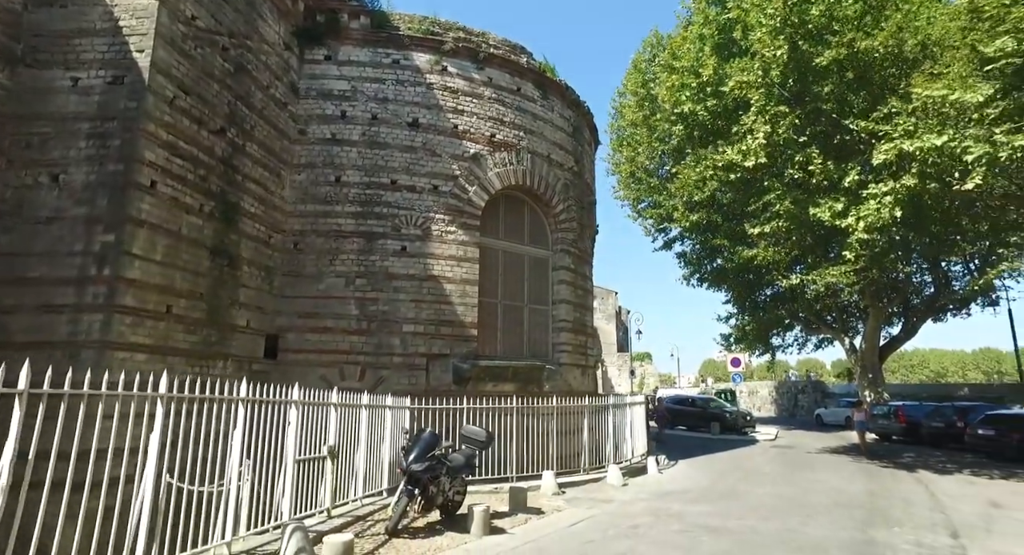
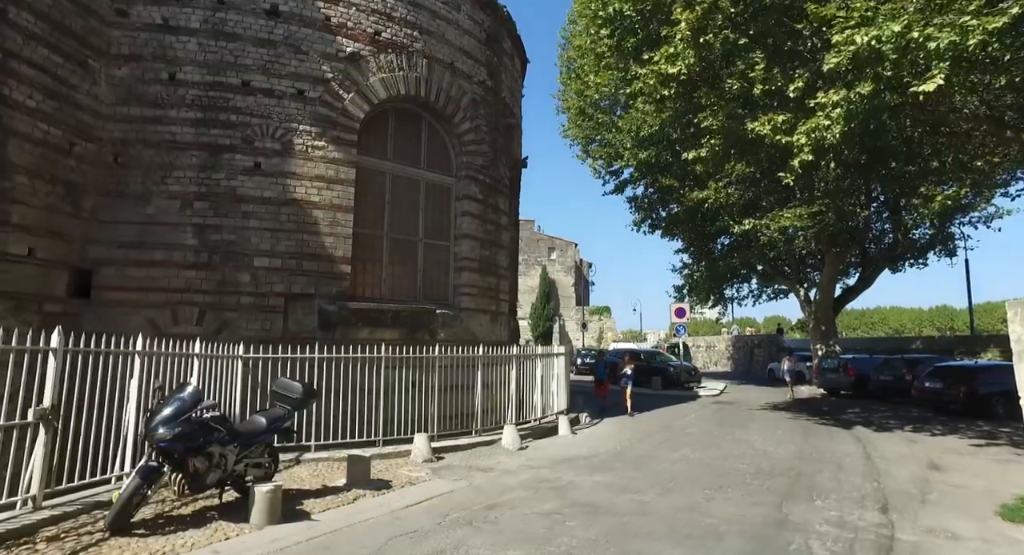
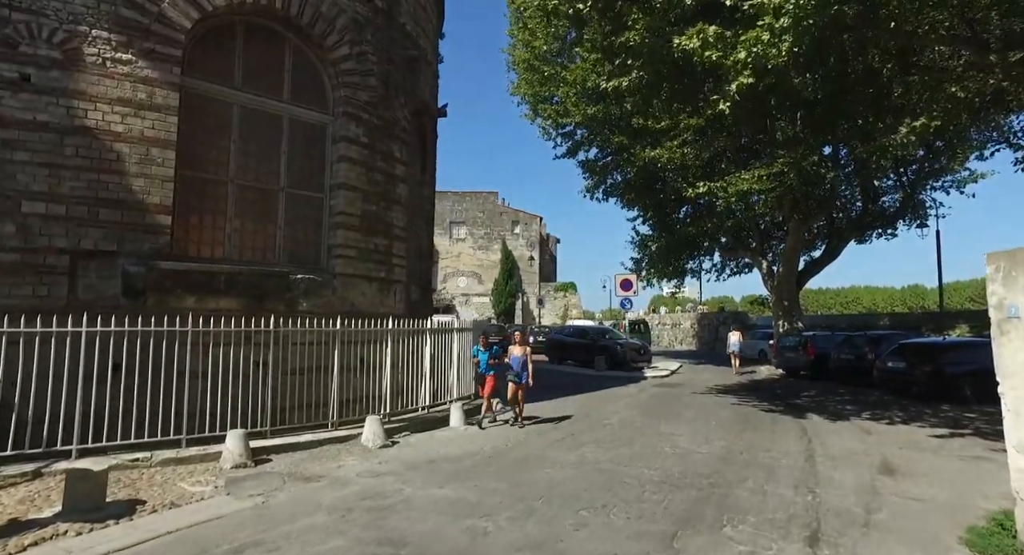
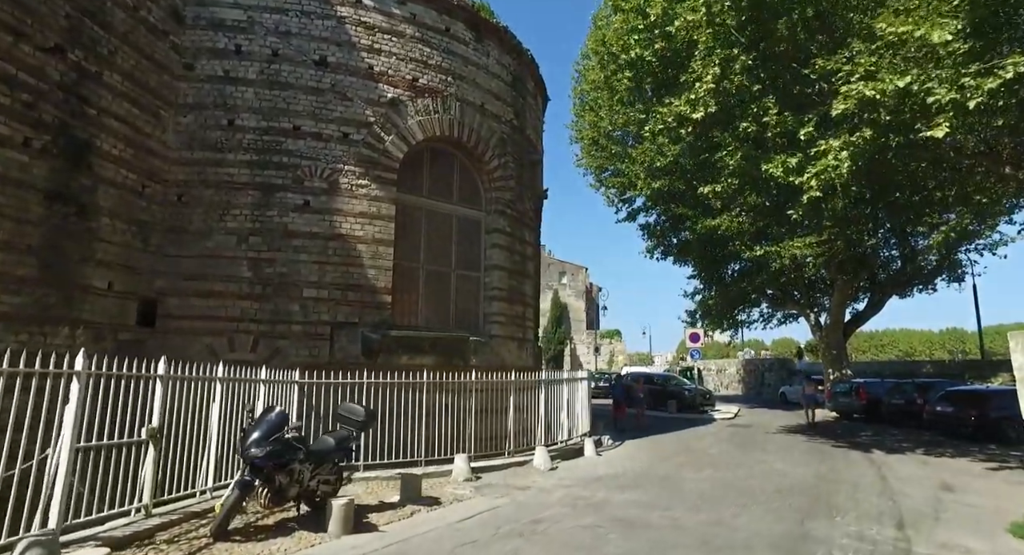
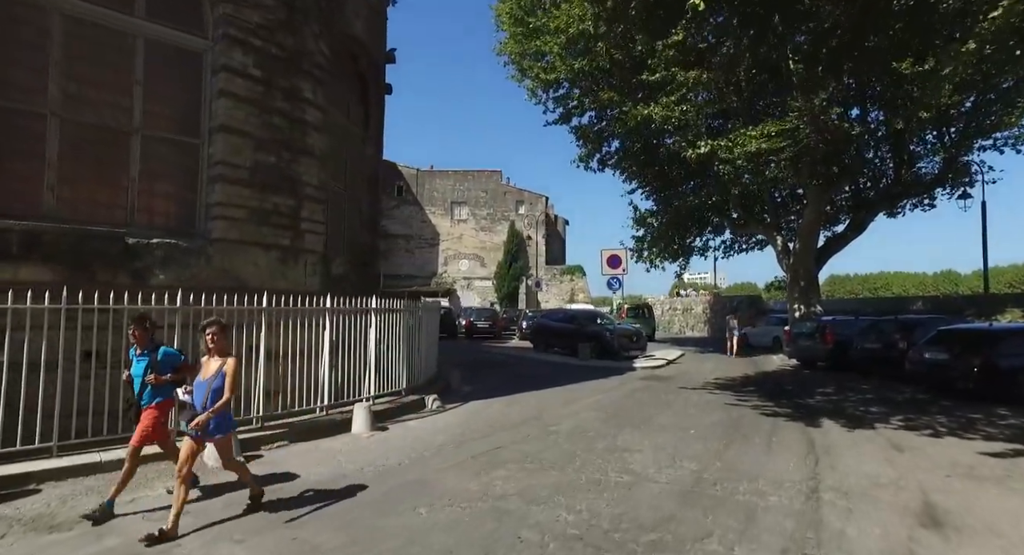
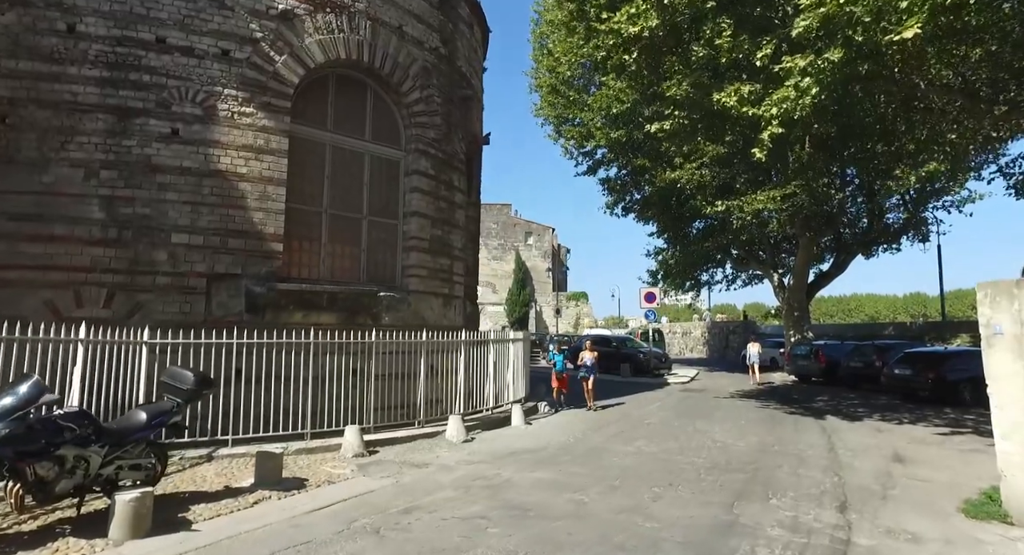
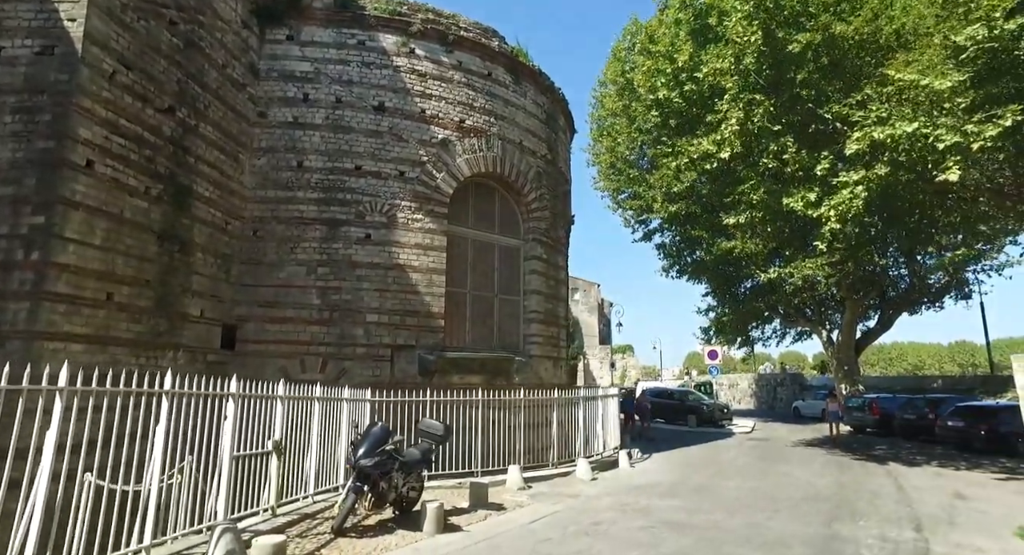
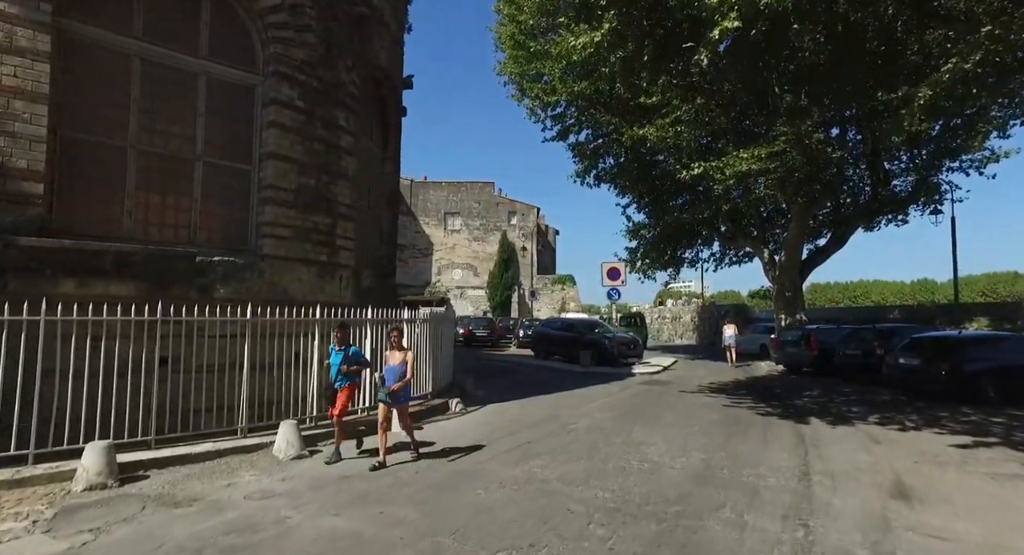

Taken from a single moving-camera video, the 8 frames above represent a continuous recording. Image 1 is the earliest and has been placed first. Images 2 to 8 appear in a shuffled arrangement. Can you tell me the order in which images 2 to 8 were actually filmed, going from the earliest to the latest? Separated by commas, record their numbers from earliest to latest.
7, 4, 2, 6, 3, 8, 5
